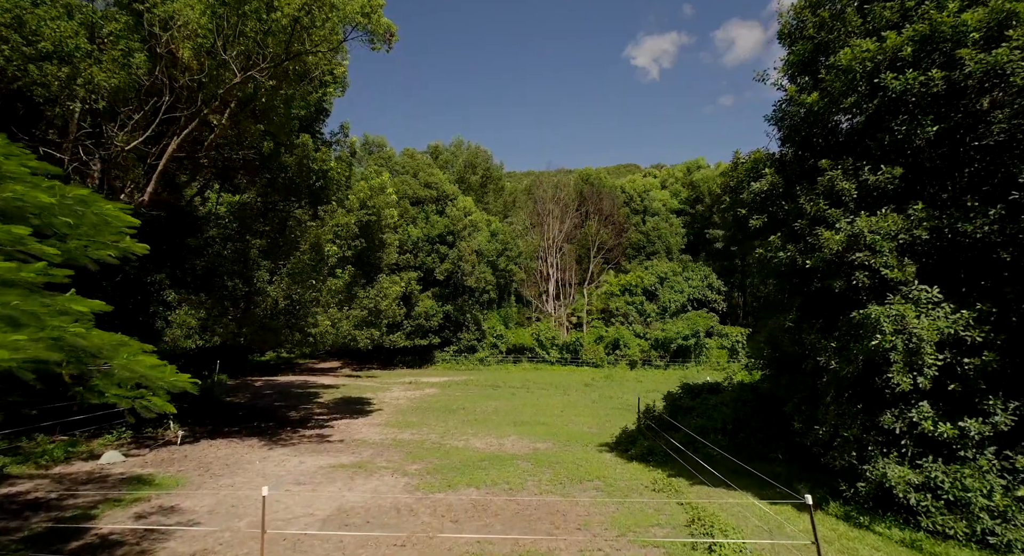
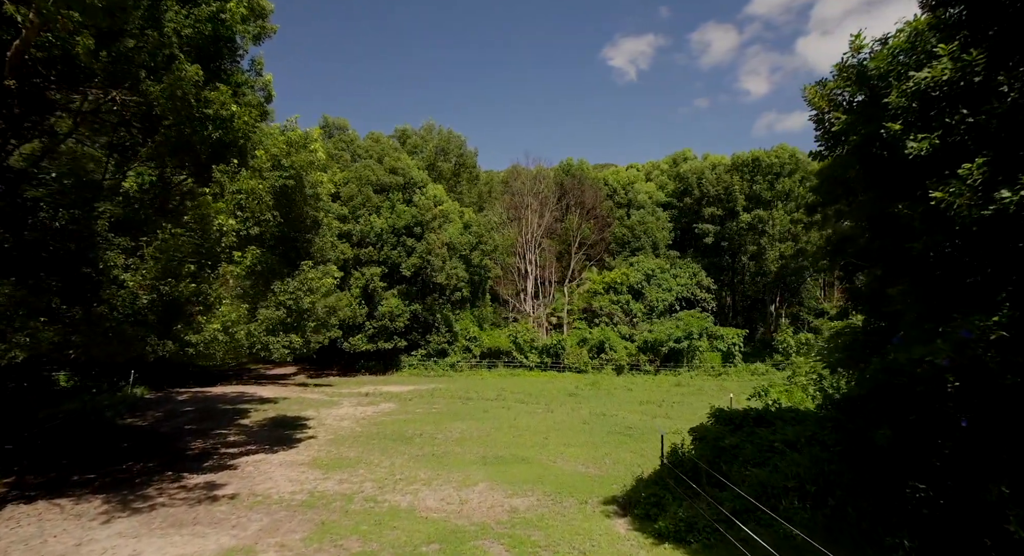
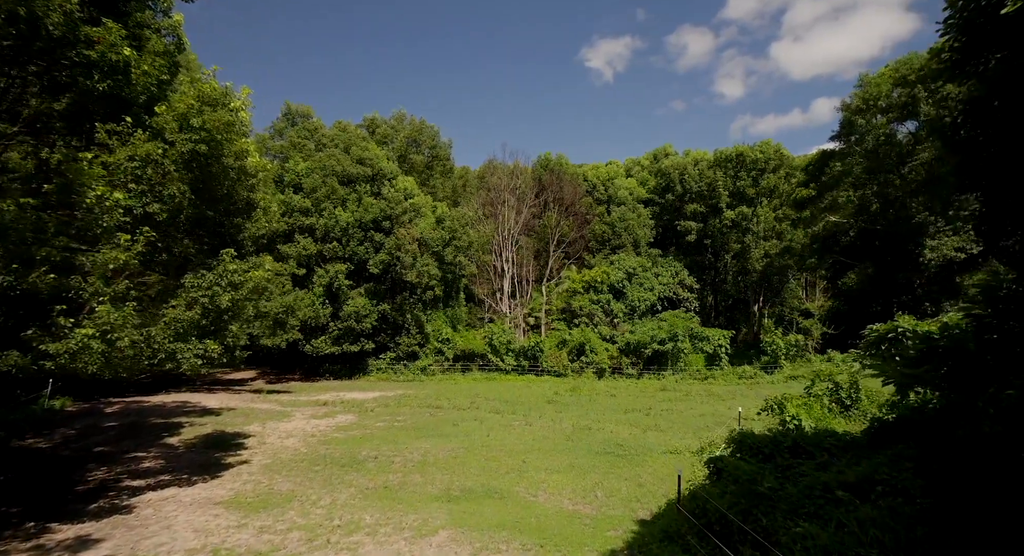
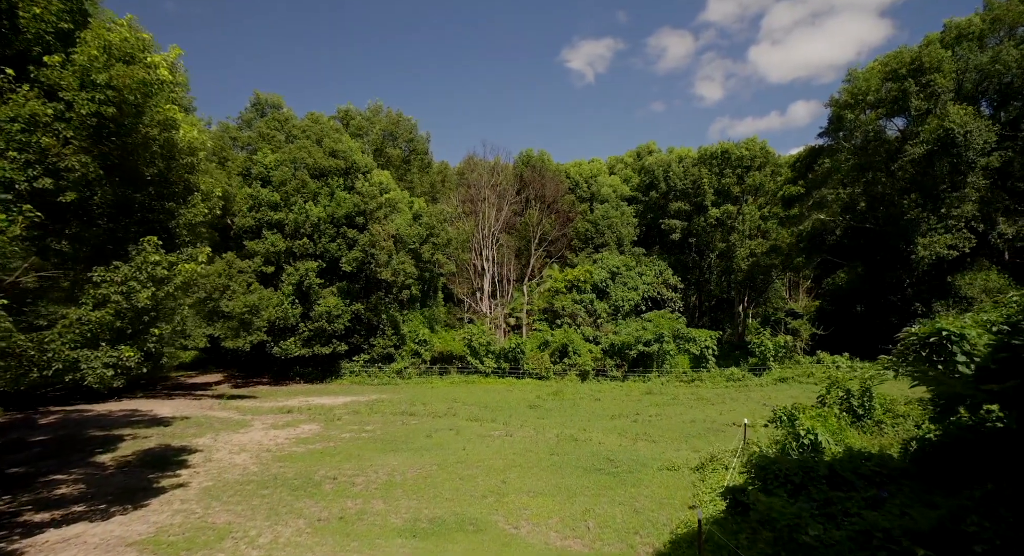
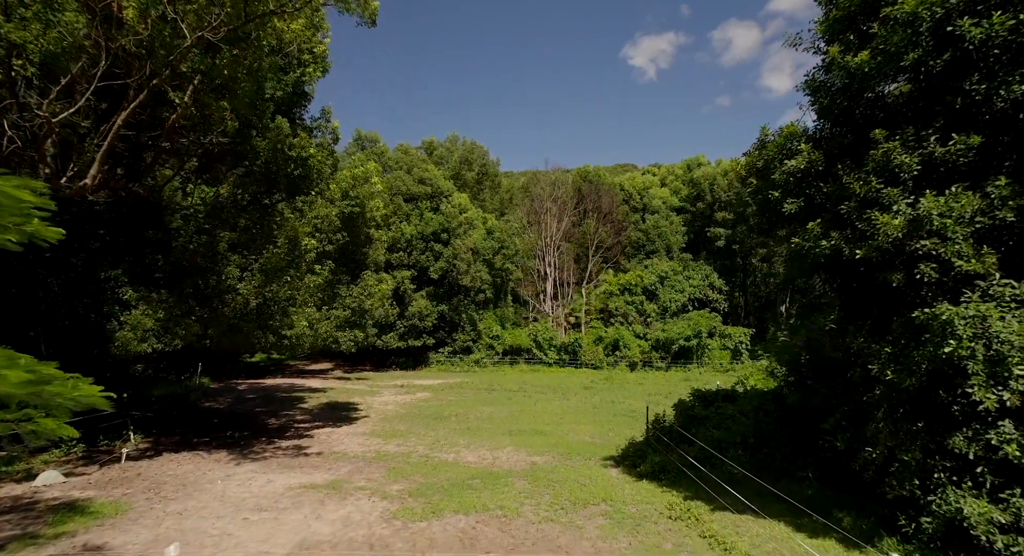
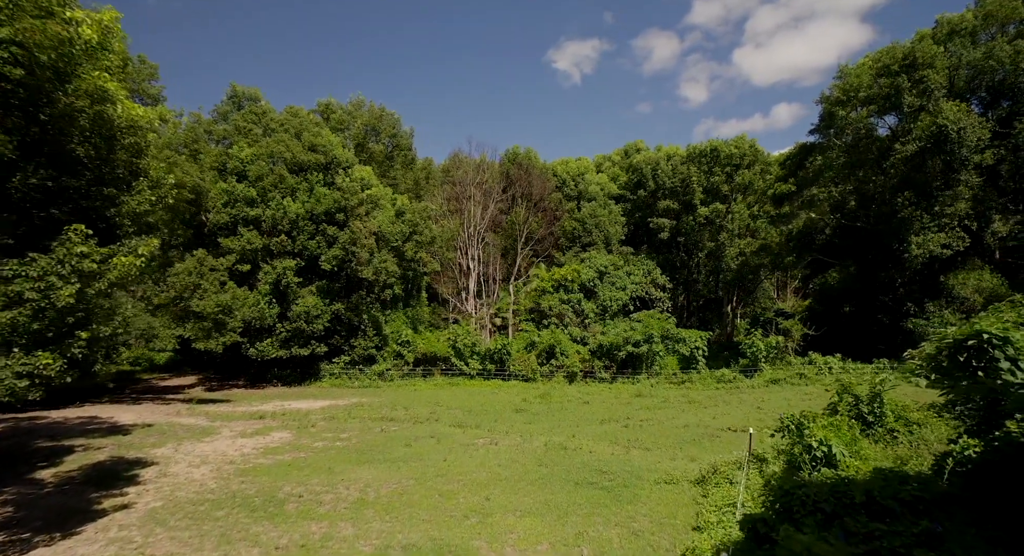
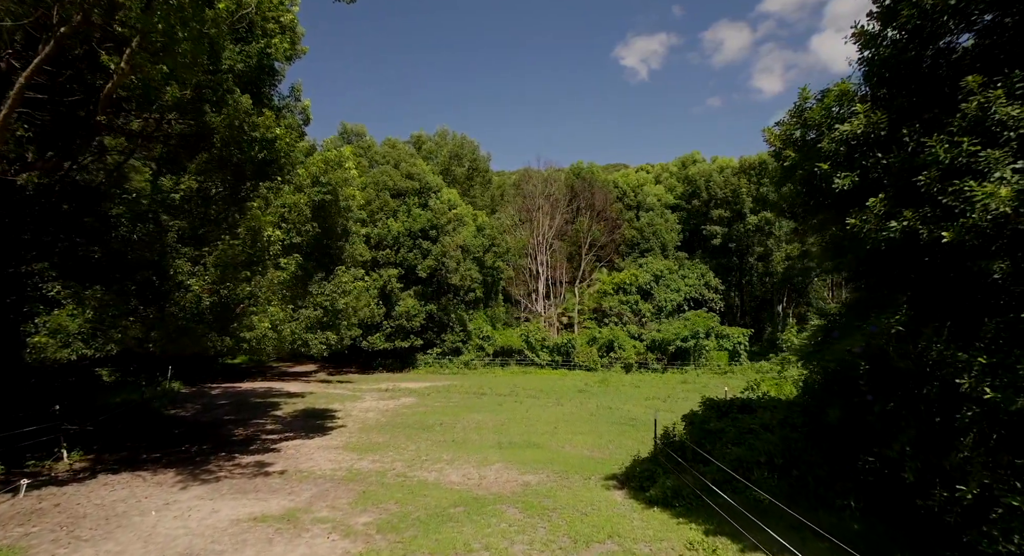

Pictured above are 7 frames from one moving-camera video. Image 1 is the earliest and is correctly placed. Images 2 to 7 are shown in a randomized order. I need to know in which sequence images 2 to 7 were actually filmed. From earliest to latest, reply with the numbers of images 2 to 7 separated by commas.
5, 7, 2, 3, 4, 6
